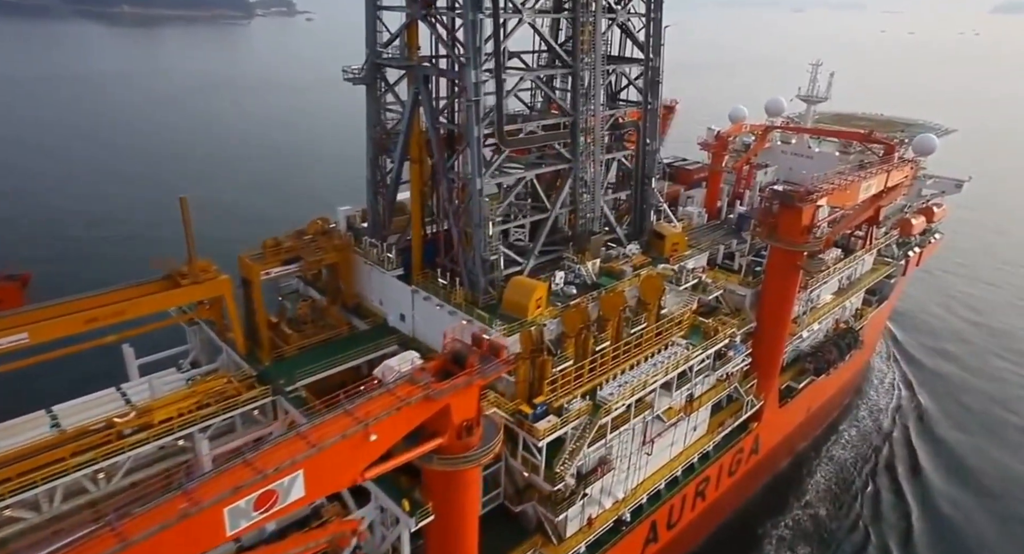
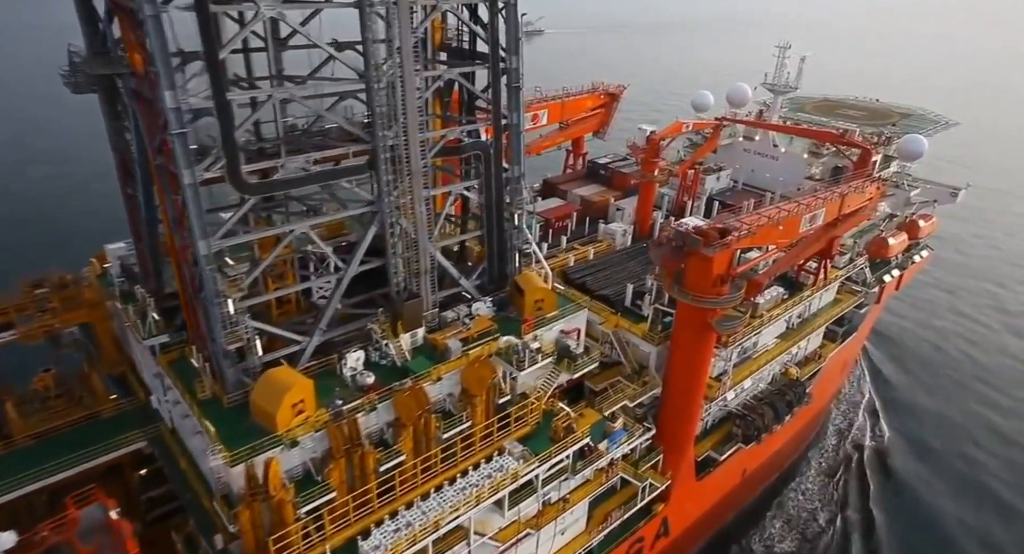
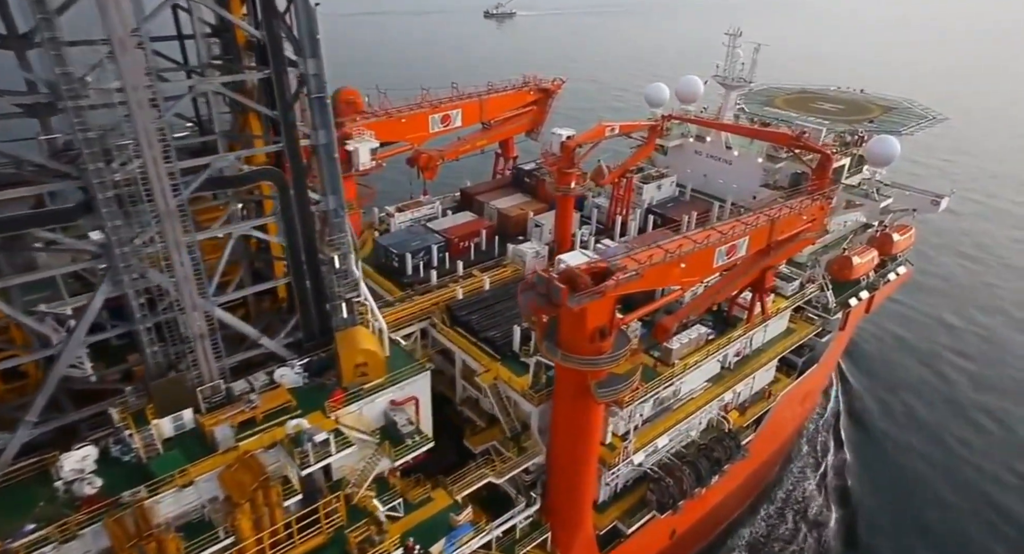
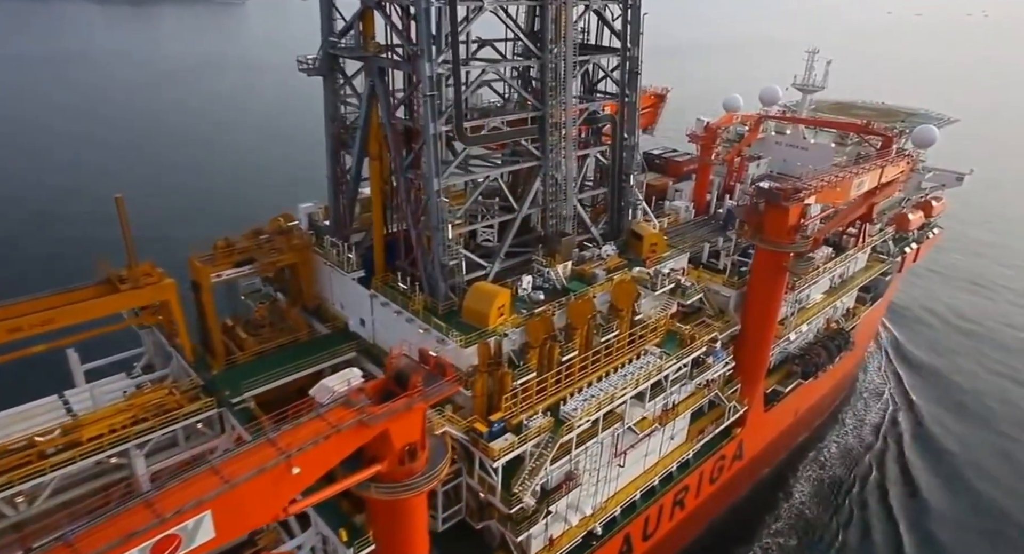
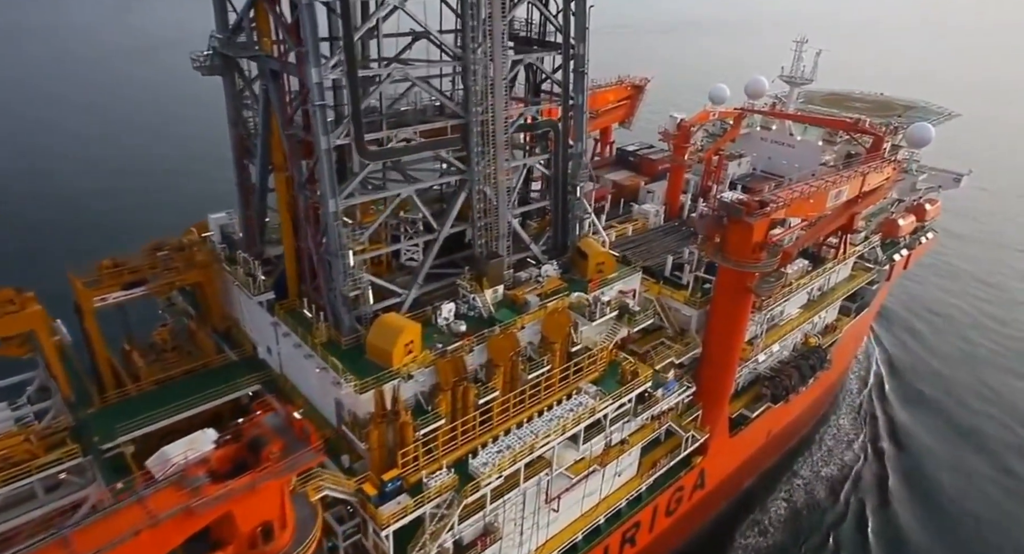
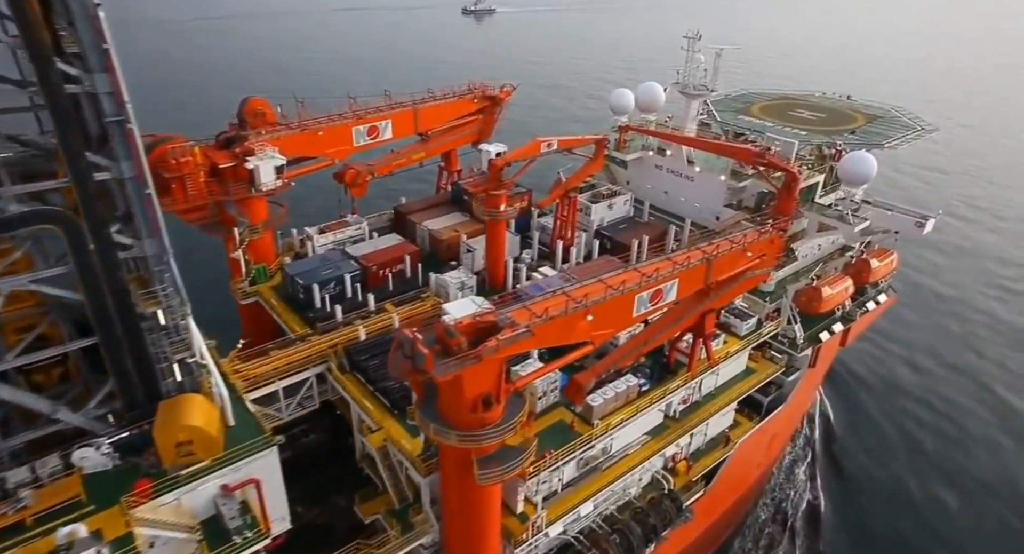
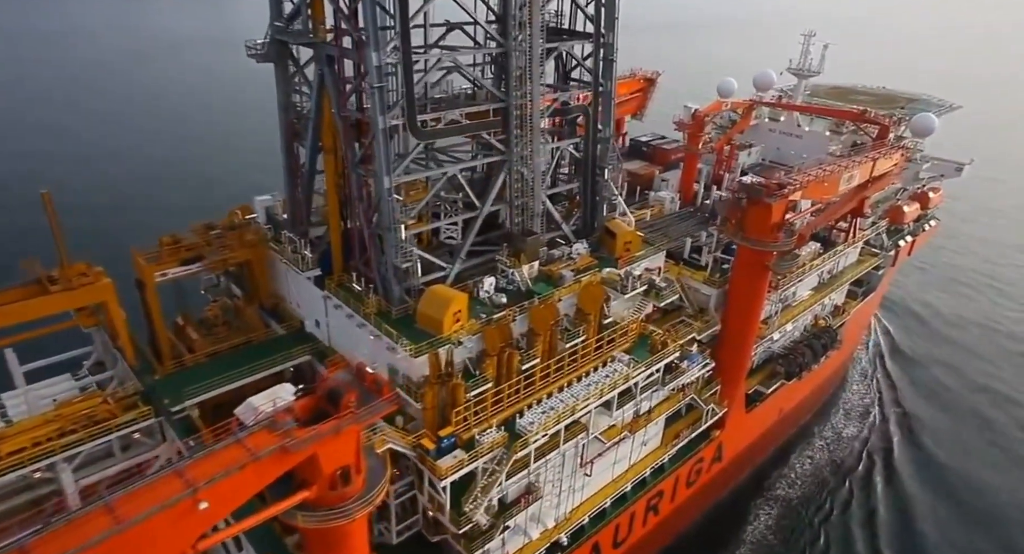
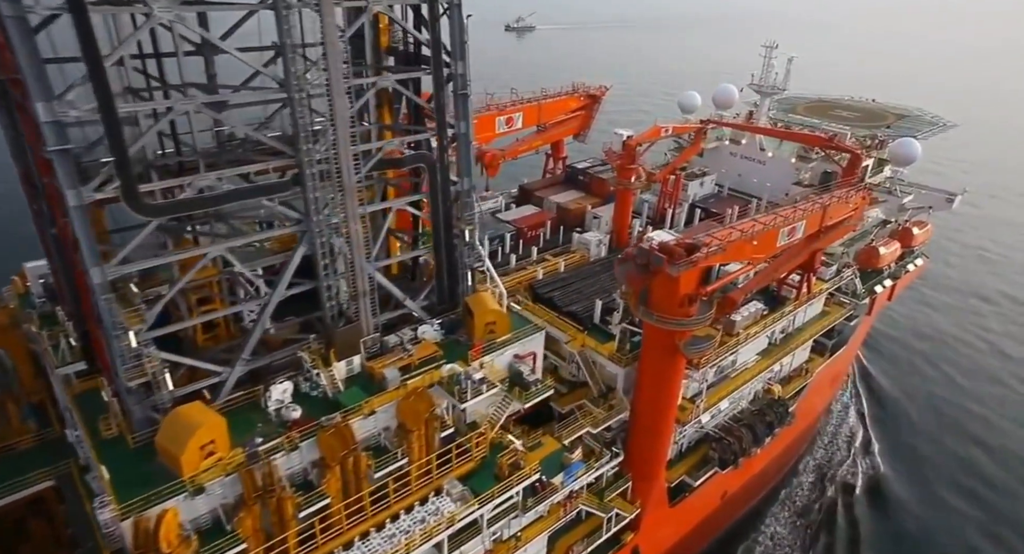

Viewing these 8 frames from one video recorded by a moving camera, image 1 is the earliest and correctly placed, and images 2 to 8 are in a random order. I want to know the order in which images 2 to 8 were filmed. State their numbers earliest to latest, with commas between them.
4, 7, 5, 2, 8, 3, 6
